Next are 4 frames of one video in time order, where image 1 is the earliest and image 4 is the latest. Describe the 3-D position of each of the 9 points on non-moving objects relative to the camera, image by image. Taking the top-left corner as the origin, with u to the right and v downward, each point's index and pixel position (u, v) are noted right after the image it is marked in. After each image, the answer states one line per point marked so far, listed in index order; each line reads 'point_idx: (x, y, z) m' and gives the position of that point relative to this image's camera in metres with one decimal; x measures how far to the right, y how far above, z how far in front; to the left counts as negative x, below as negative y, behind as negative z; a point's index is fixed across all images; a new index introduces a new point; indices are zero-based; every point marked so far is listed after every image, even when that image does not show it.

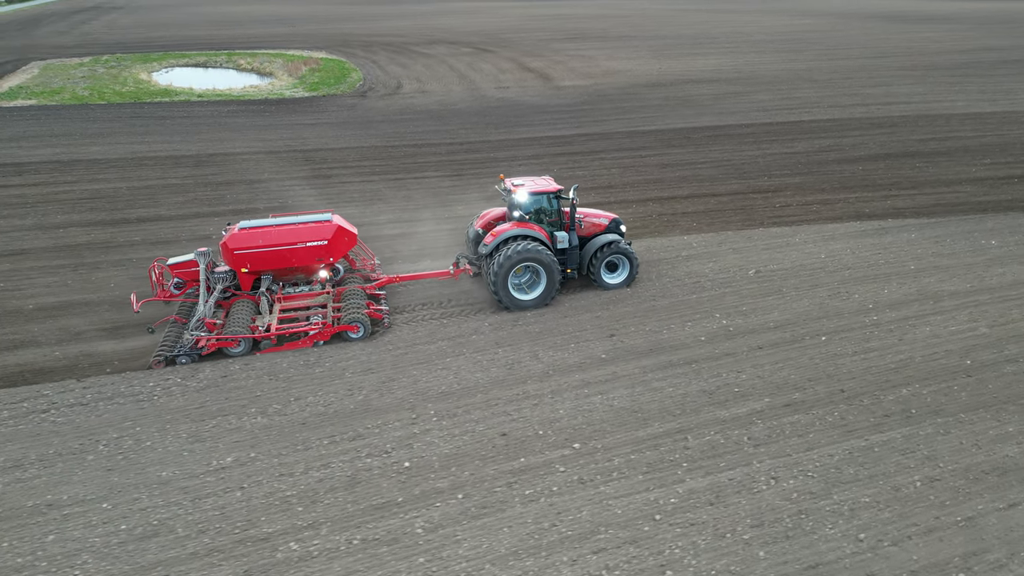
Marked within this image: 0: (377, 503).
0: (-1.0, -1.6, +5.7) m
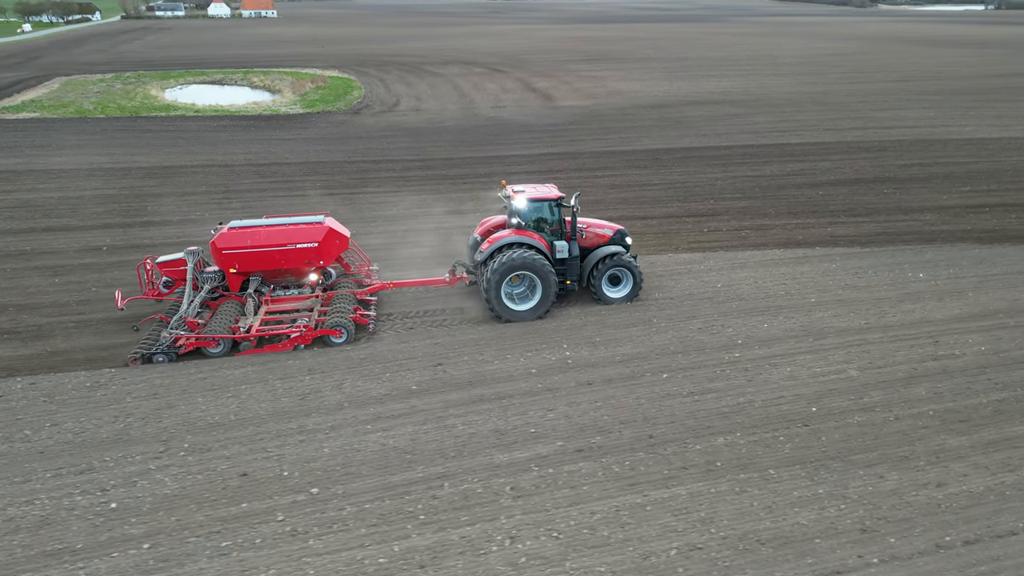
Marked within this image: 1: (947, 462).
0: (-3.1, -1.8, +5.1) m
1: (+3.6, -1.4, +6.1) m
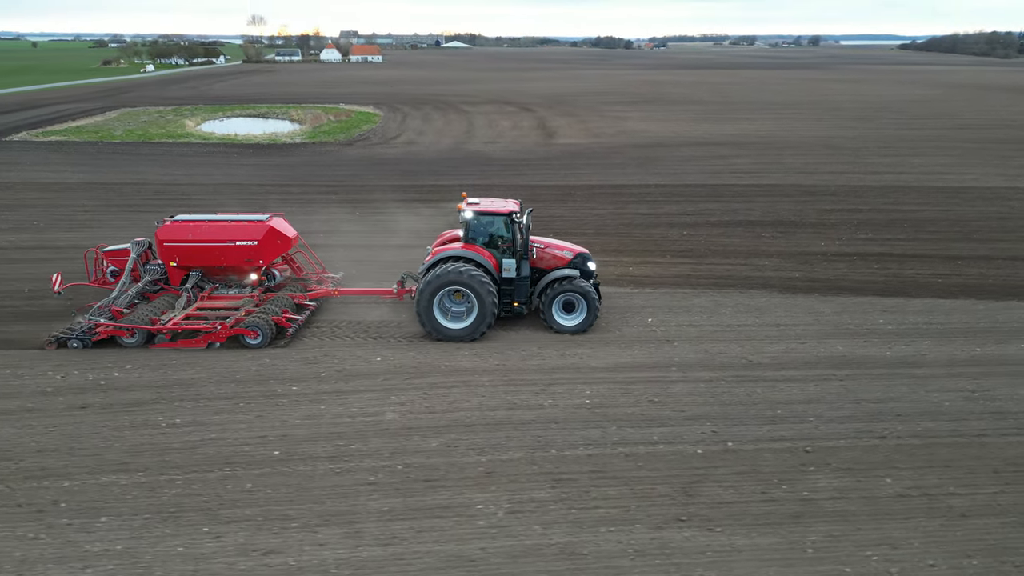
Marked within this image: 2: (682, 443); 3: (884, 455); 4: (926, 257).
0: (-8.1, -1.6, +4.8) m
1: (-1.3, -1.6, +5.0) m
2: (+1.4, -1.3, +6.3) m
3: (+3.1, -1.4, +6.2) m
4: (+7.6, +0.6, +13.7) m
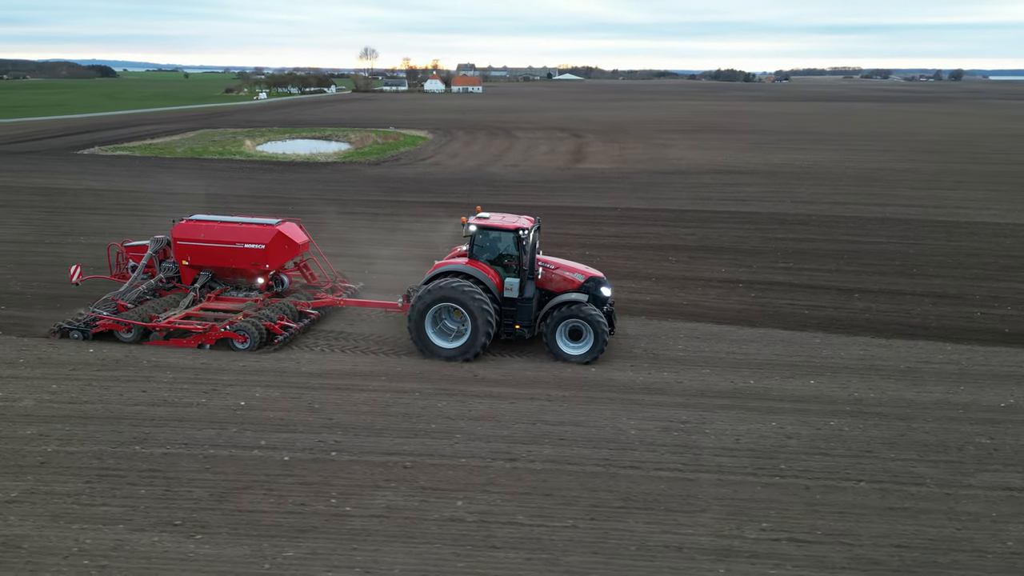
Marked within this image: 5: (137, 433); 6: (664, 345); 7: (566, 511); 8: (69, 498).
0: (-11.5, -1.0, +5.7) m
1: (-4.7, -1.4, +5.0) m
2: (-1.8, -1.3, +6.0) m
3: (-0.2, -1.5, +5.7) m
4: (+5.3, 0.0, +12.5) m
5: (-3.1, -1.2, +6.1) m
6: (+1.9, -0.7, +9.1) m
7: (+0.4, -1.6, +5.3) m
8: (-3.1, -1.5, +5.2) m
